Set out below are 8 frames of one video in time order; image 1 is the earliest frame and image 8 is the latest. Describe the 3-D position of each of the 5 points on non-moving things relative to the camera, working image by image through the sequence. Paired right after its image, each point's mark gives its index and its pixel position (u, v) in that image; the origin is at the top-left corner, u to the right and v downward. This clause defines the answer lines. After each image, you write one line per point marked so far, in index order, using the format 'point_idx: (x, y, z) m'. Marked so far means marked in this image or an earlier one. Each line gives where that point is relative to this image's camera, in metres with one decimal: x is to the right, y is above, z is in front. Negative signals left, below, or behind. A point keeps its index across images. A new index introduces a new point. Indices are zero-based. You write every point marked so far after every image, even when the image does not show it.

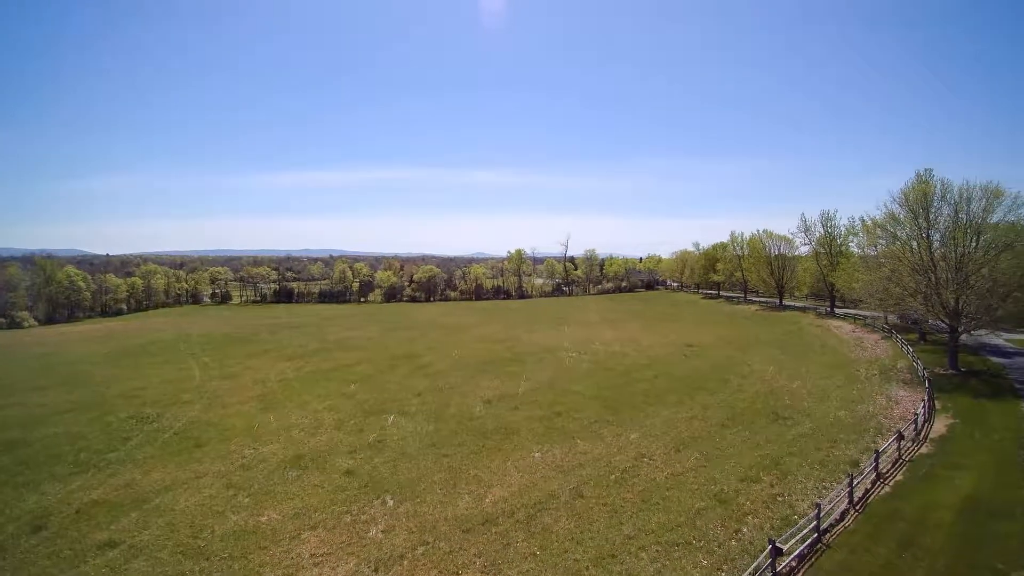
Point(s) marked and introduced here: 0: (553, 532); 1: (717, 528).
0: (+1.9, -10.4, +18.6) m
1: (+8.7, -9.9, +18.2) m
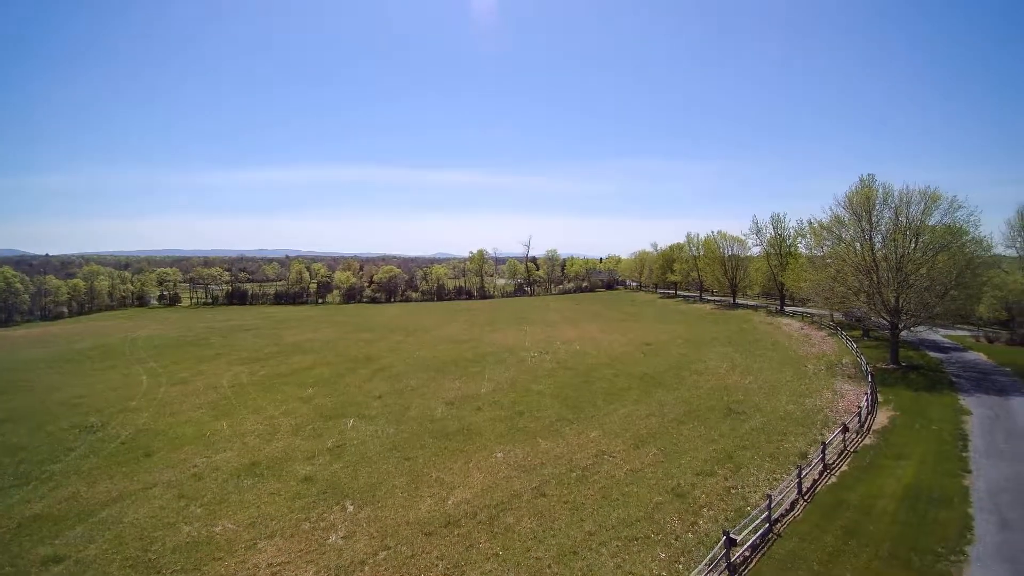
0: (+0.3, -10.4, +18.6) m
1: (+7.1, -9.9, +18.6) m
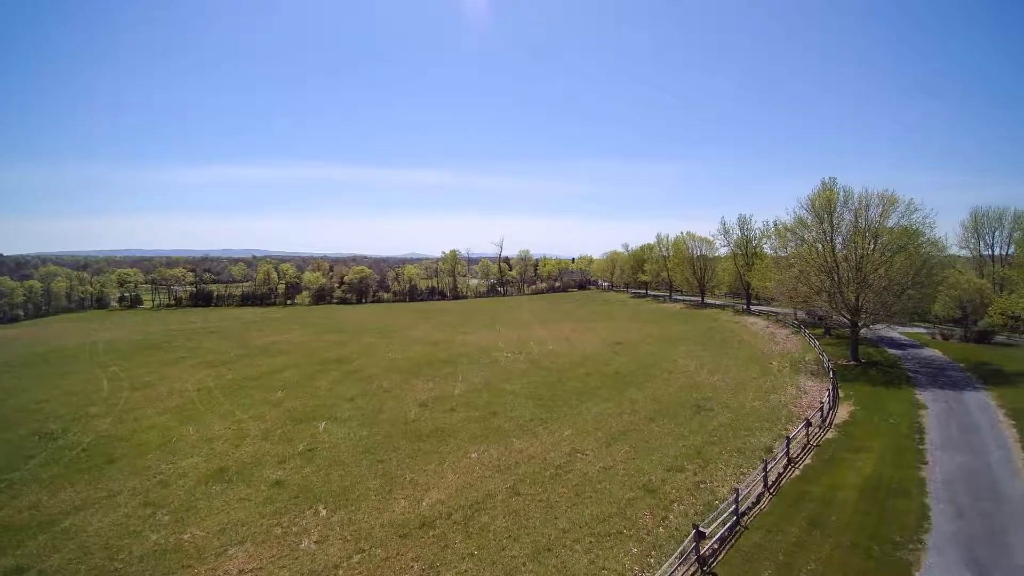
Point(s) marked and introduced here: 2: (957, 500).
0: (-0.9, -10.4, +18.7) m
1: (+5.9, -9.9, +18.9) m
2: (+18.2, -8.6, +17.5) m
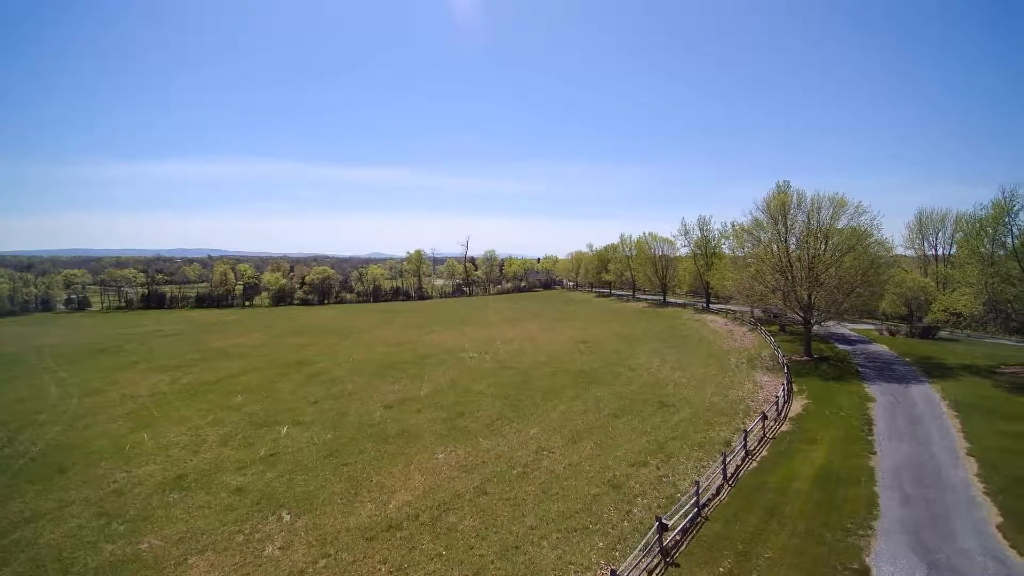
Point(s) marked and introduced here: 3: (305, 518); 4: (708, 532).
0: (-2.3, -10.5, +18.7) m
1: (+4.4, -9.9, +19.3) m
2: (+16.7, -8.5, +18.5) m
3: (-9.4, -10.5, +19.8) m
4: (+7.9, -9.8, +17.4) m
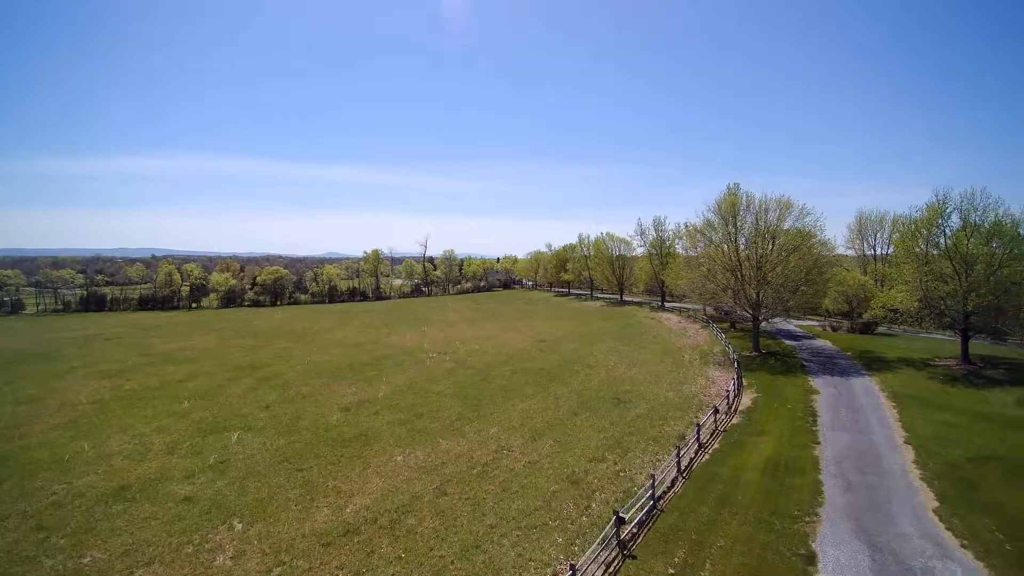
0: (-4.1, -10.5, +18.5) m
1: (+2.6, -9.9, +19.5) m
2: (+14.9, -8.4, +19.4) m
3: (-11.3, -10.6, +19.2) m
4: (+6.2, -9.7, +17.8) m
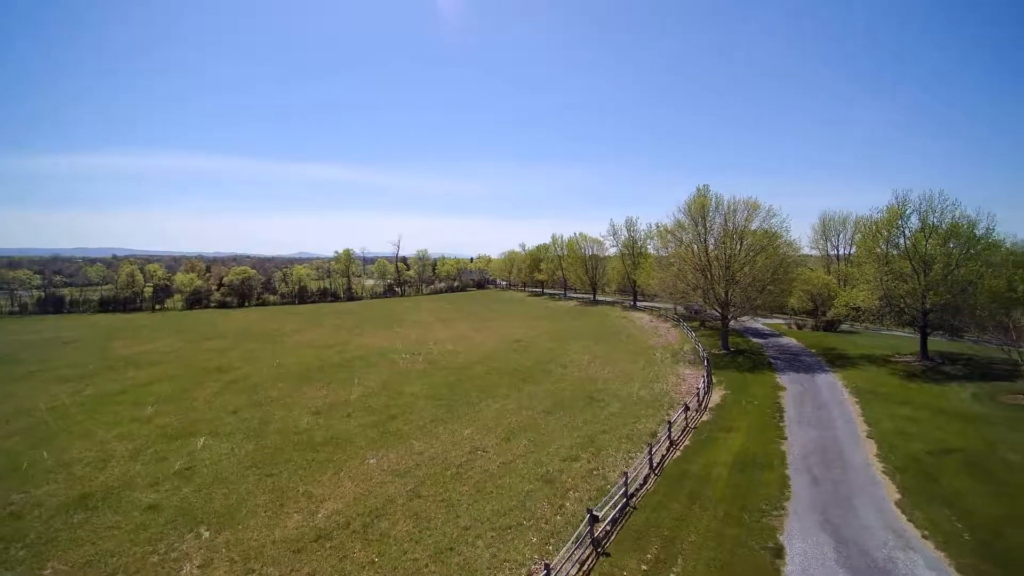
0: (-5.2, -10.5, +18.2) m
1: (+1.4, -9.9, +19.5) m
2: (+13.7, -8.4, +19.9) m
3: (-12.4, -10.6, +18.7) m
4: (+5.0, -9.7, +18.0) m
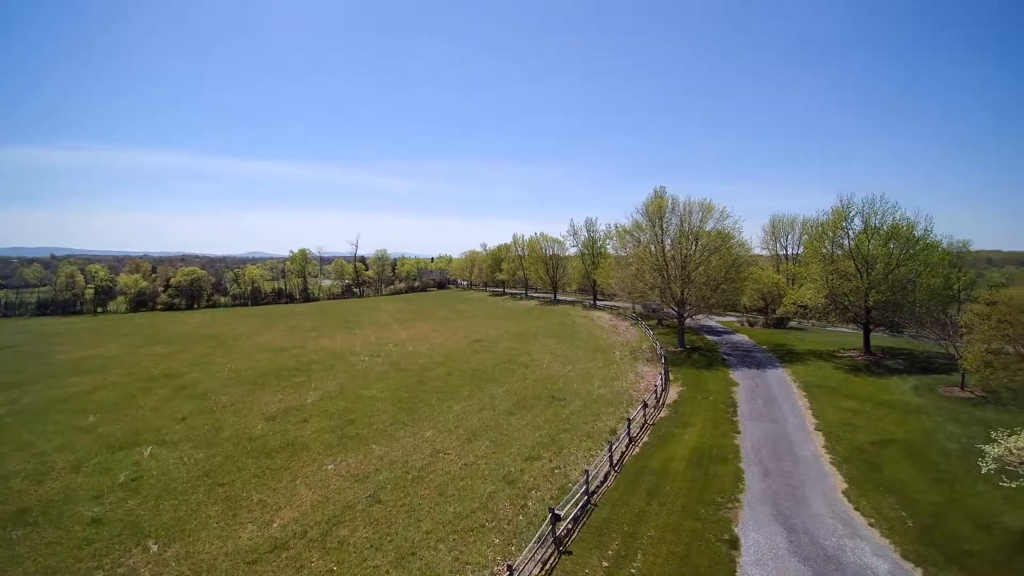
0: (-6.9, -10.5, +17.8) m
1: (-0.3, -9.8, +19.5) m
2: (+11.9, -8.3, +20.7) m
3: (-14.0, -10.6, +17.9) m
4: (+3.4, -9.6, +18.2) m
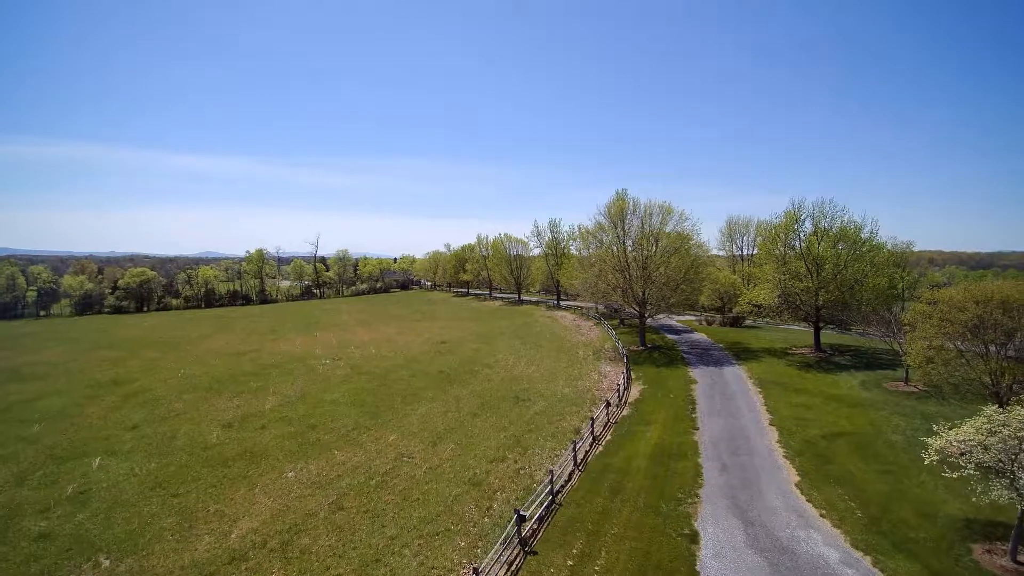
0: (-8.3, -10.5, +17.4) m
1: (-1.9, -9.9, +19.5) m
2: (+10.2, -8.3, +21.4) m
3: (-15.5, -10.7, +17.0) m
4: (+1.9, -9.7, +18.4) m
